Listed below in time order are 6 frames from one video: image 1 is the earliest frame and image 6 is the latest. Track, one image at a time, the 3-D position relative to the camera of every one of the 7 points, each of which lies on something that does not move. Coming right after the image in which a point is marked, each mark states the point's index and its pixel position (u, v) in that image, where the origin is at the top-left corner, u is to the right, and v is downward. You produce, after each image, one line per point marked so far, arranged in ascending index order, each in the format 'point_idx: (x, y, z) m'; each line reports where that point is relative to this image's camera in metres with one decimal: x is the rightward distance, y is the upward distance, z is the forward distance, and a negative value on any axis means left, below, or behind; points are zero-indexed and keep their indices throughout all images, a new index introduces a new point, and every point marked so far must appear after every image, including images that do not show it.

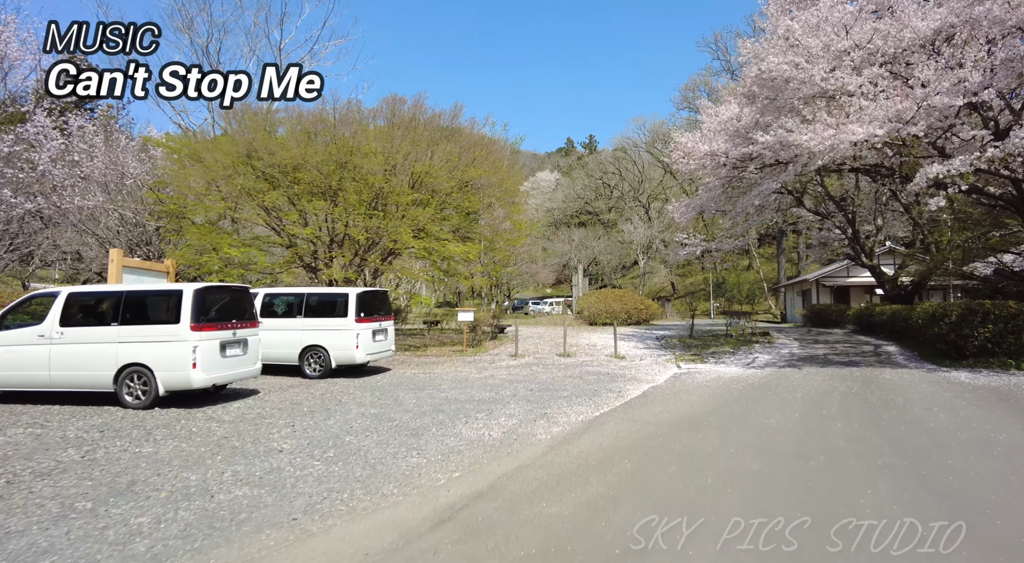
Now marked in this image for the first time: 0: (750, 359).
0: (+5.0, -1.6, +13.5) m
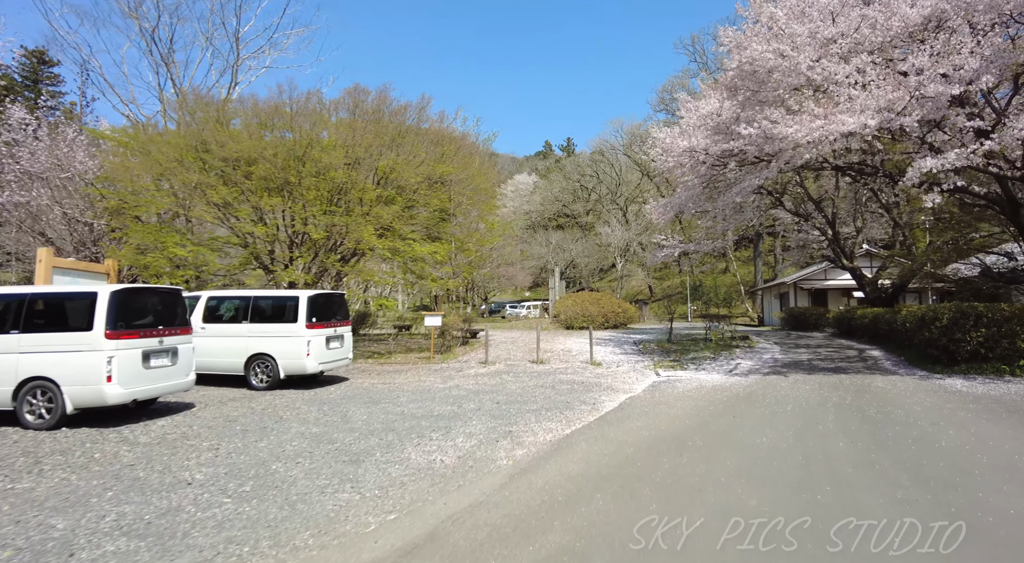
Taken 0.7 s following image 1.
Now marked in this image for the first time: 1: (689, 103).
0: (+4.4, -1.7, +12.8) m
1: (+4.3, +4.4, +15.7) m
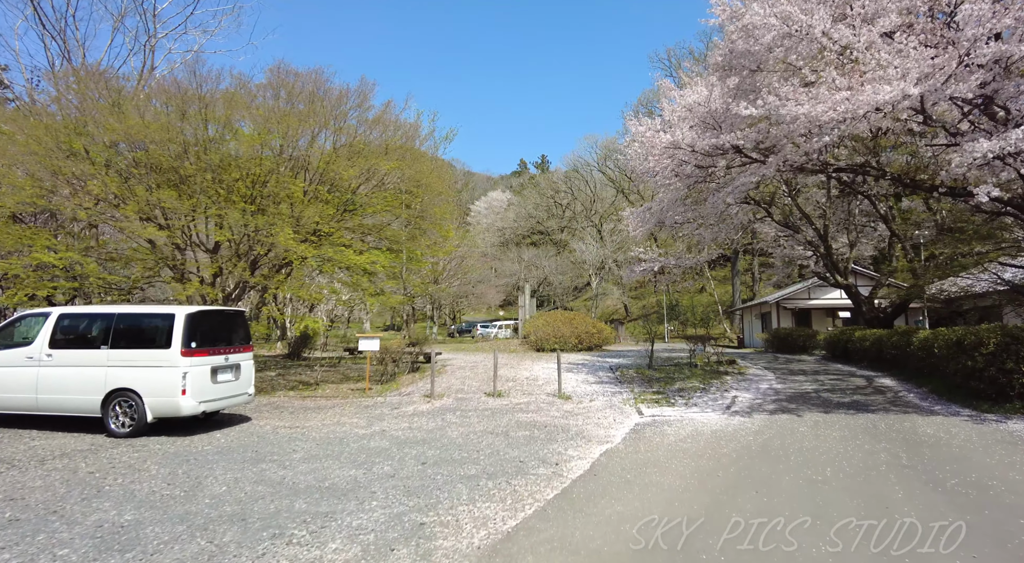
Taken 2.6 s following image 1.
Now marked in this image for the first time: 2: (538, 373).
0: (+3.6, -1.9, +10.6) m
1: (+3.4, +4.1, +13.7) m
2: (+0.6, -2.0, +14.3) m
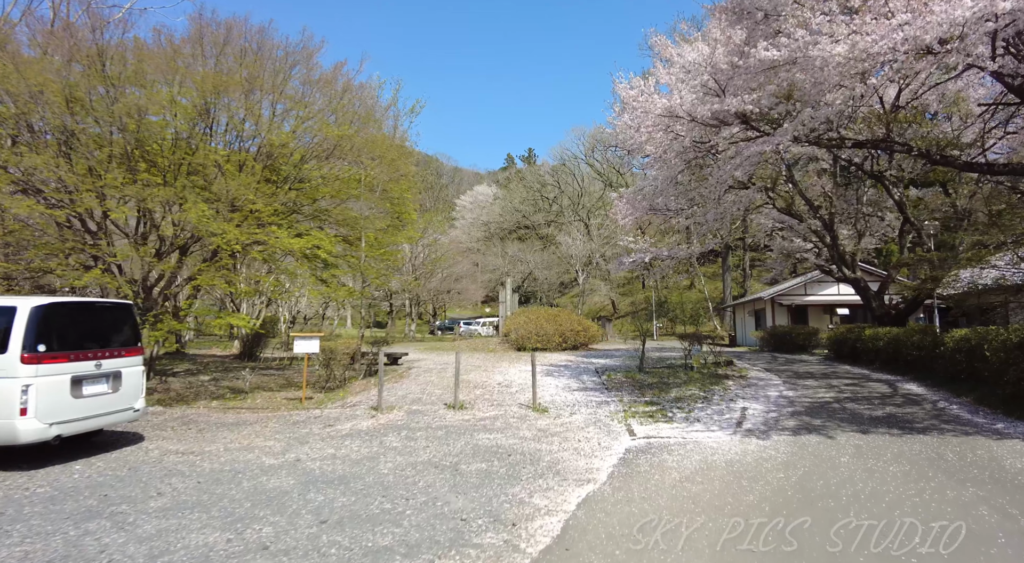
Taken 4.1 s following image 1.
0: (+3.1, -1.8, +8.8) m
1: (+2.9, +4.2, +11.9) m
2: (0.0, -1.8, +12.4) m
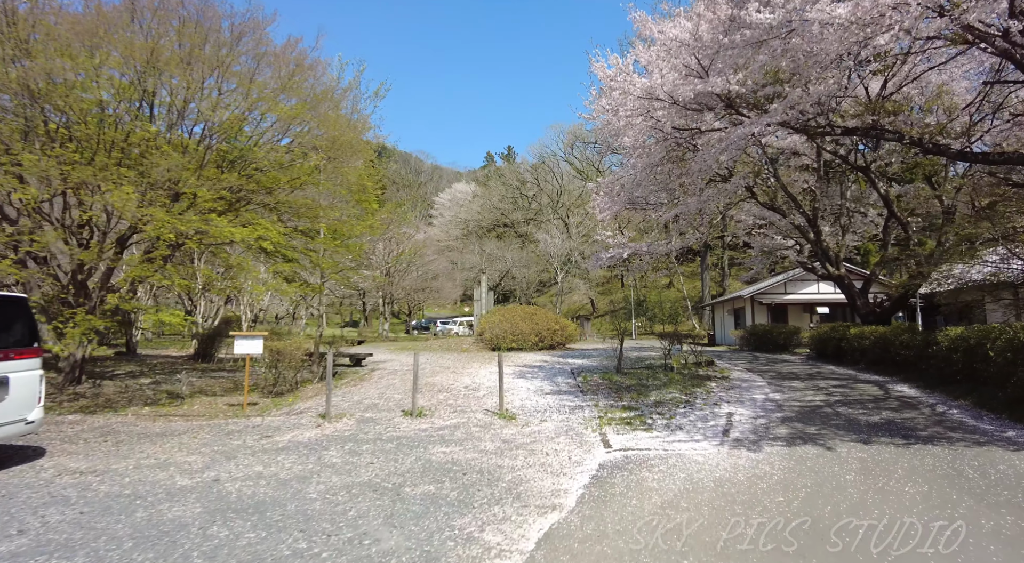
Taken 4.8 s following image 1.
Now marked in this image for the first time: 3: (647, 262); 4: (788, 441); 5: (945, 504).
0: (+2.6, -1.7, +8.1) m
1: (+2.3, +4.3, +11.1) m
2: (-0.5, -1.8, +11.6) m
3: (+3.9, +0.6, +18.7) m
4: (+2.8, -1.6, +6.5) m
5: (+2.9, -1.4, +4.3) m
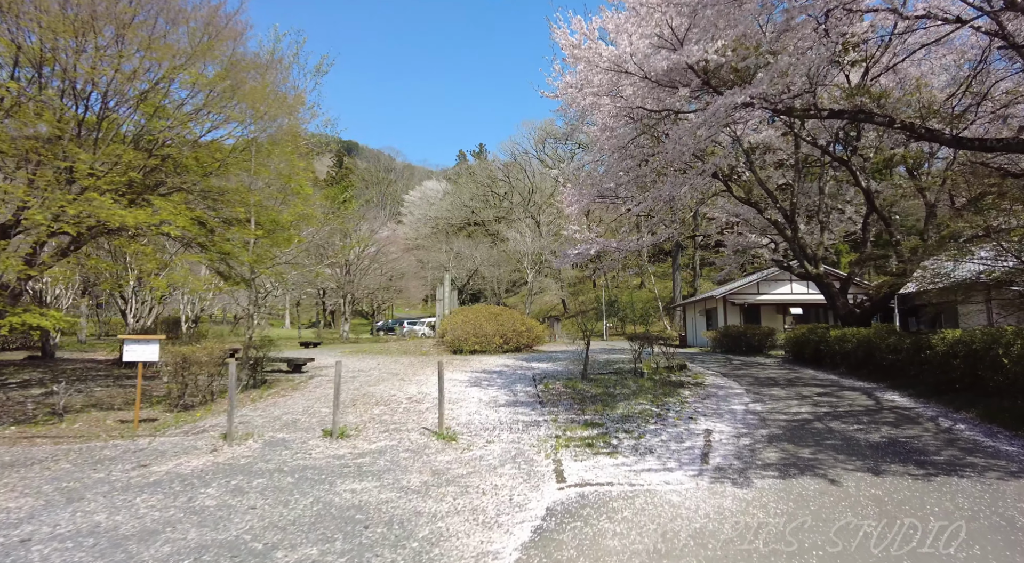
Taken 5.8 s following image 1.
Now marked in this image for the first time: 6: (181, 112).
0: (+2.0, -1.6, +6.9) m
1: (+1.6, +4.4, +9.9) m
2: (-1.3, -1.7, +10.3) m
3: (+2.9, +0.6, +17.6) m
4: (+2.2, -1.6, +5.3) m
5: (+2.4, -1.4, +3.1) m
6: (-5.1, +2.6, +9.7) m
